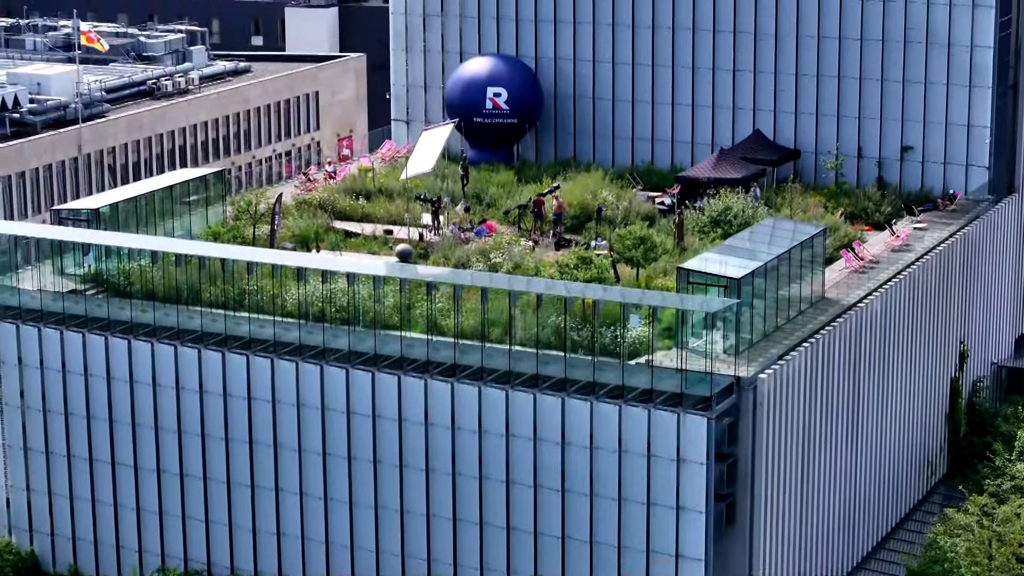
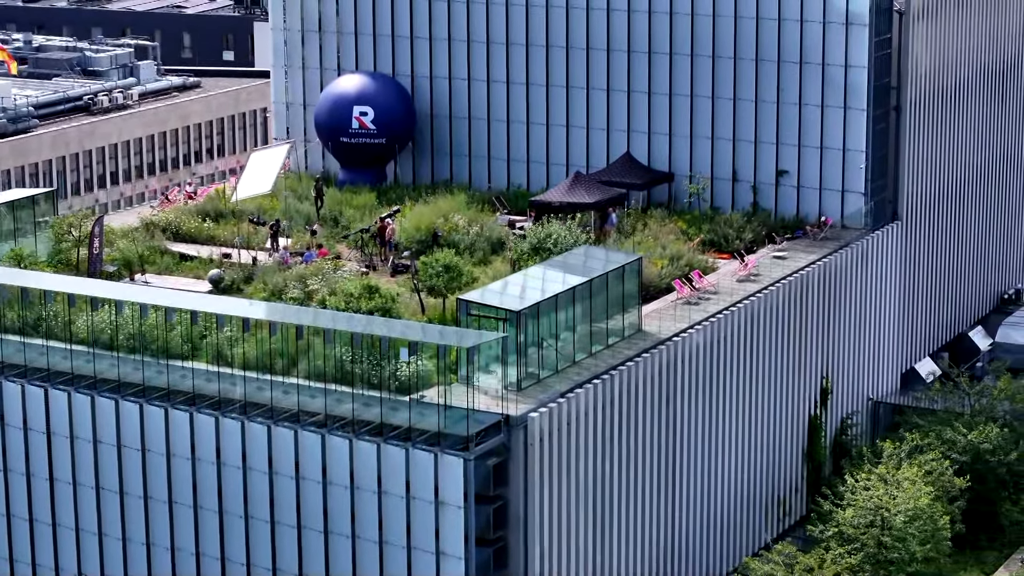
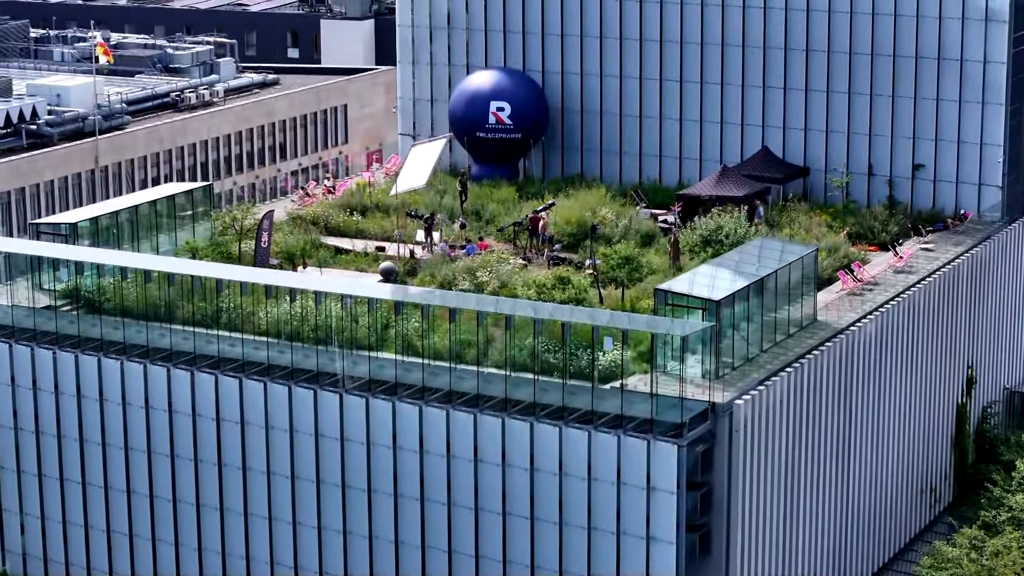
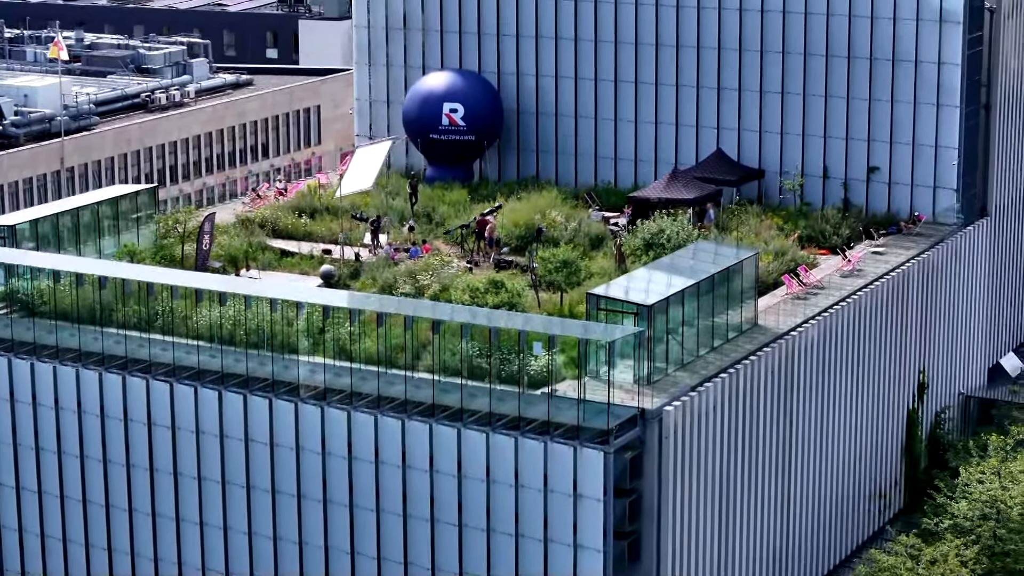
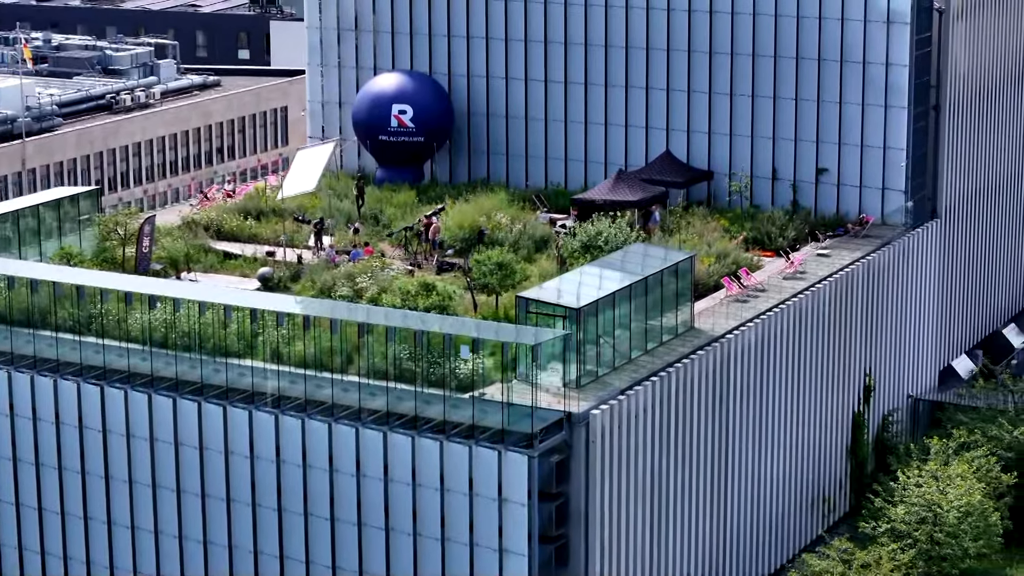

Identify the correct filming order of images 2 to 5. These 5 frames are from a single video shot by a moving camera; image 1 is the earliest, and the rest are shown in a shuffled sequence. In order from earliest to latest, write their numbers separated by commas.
3, 4, 5, 2
